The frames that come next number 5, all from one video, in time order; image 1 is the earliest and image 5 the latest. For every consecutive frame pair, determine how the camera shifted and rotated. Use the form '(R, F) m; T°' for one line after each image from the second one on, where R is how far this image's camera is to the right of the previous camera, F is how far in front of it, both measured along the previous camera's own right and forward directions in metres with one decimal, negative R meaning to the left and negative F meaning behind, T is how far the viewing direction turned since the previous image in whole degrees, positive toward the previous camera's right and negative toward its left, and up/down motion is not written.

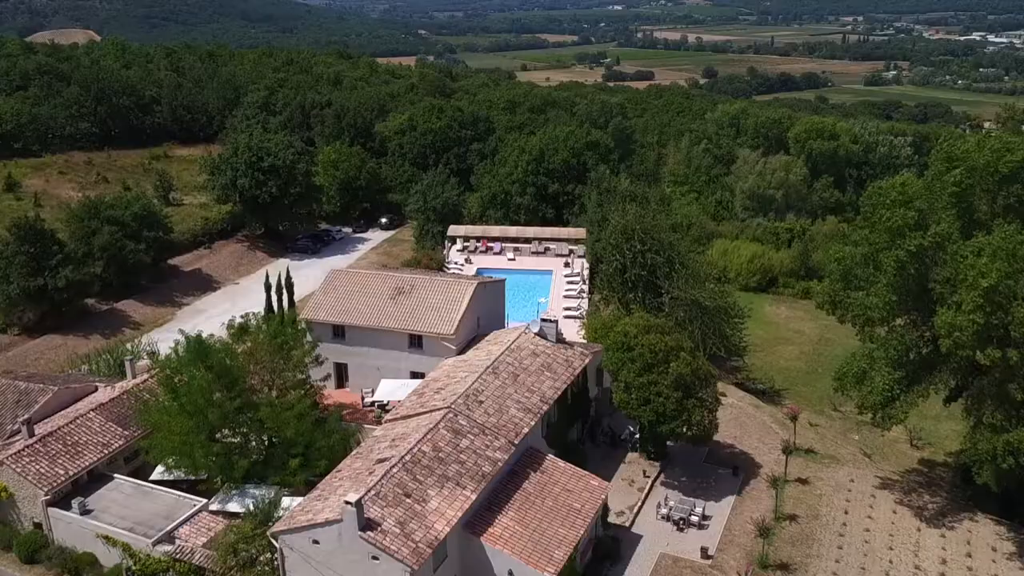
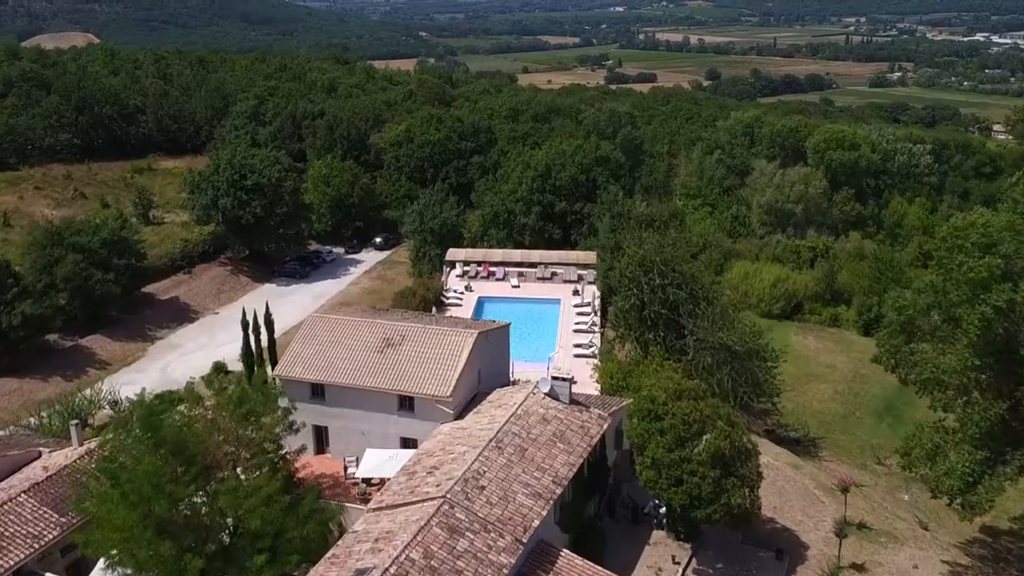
(-0.1, +2.9) m; 0°
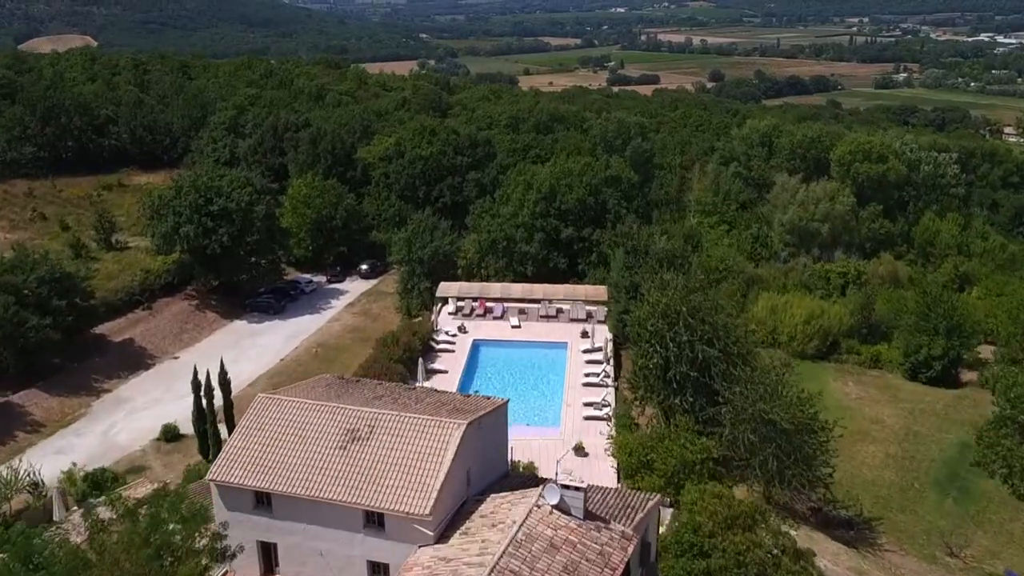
(+0.1, +3.9) m; 0°
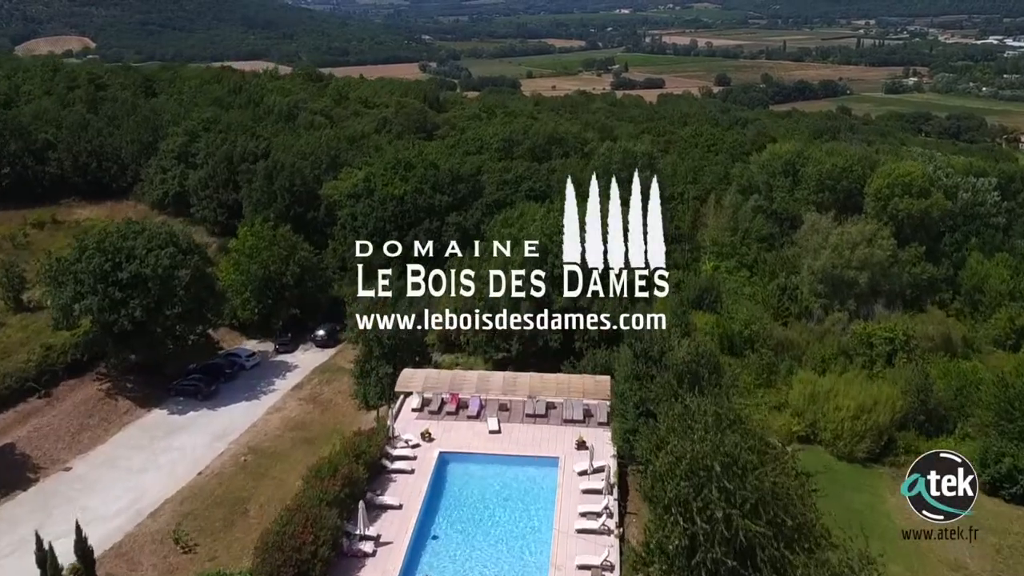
(+0.6, +5.9) m; 0°
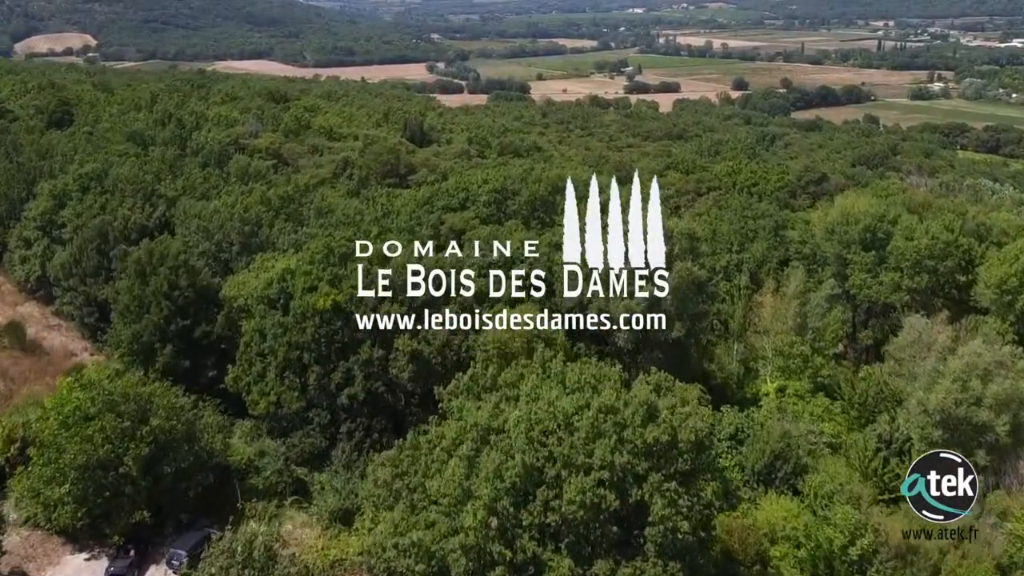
(+0.7, +11.3) m; -1°
